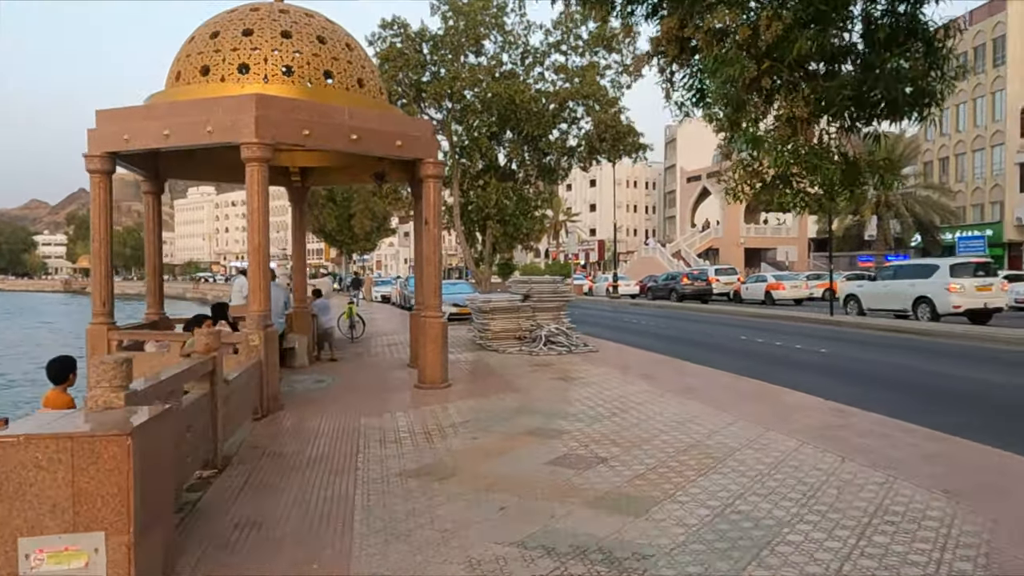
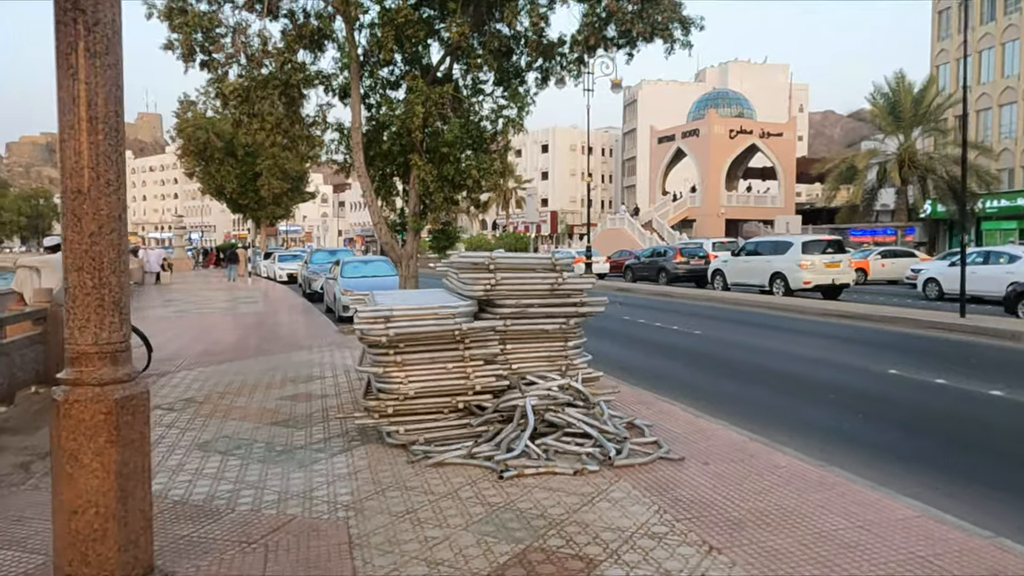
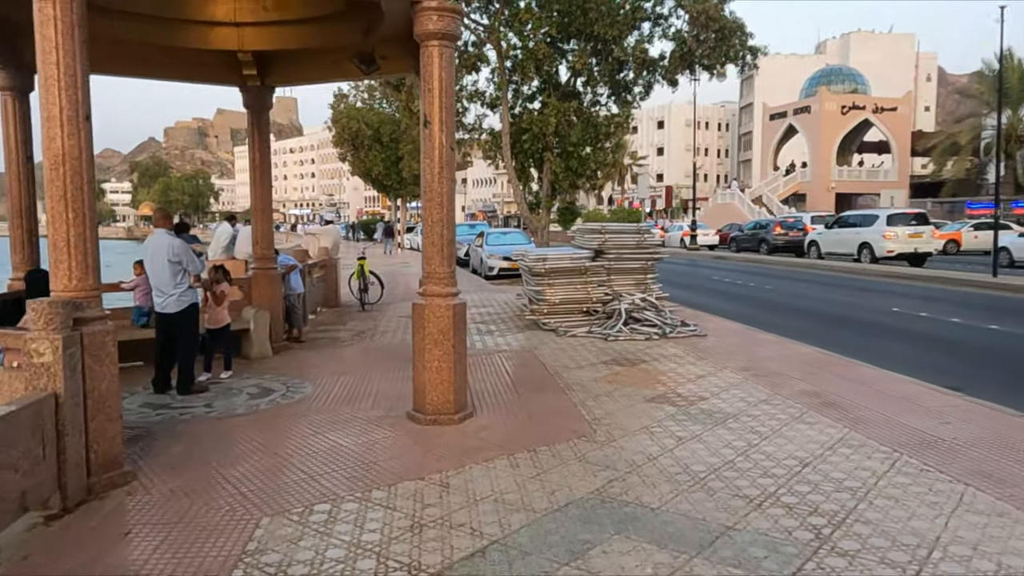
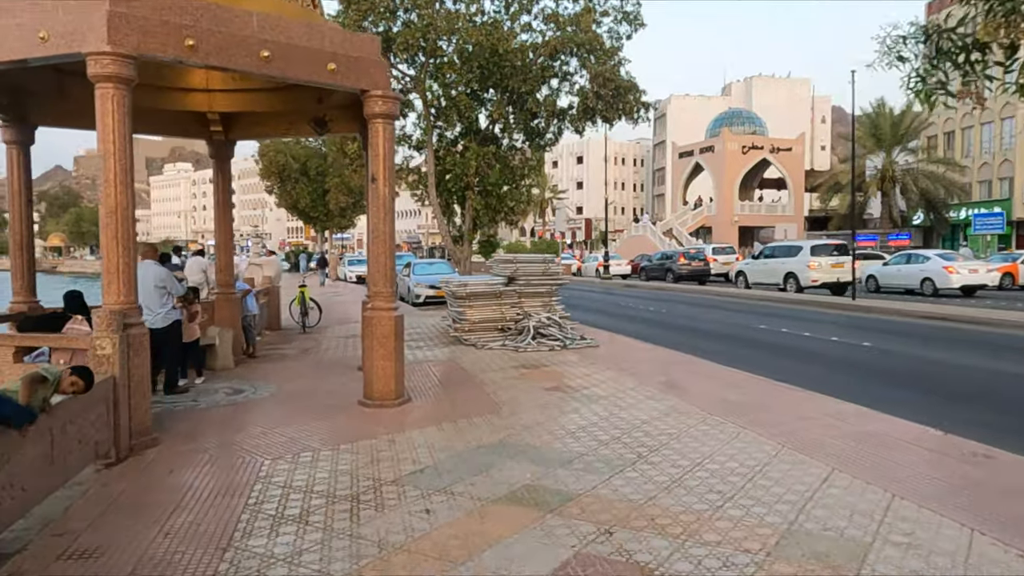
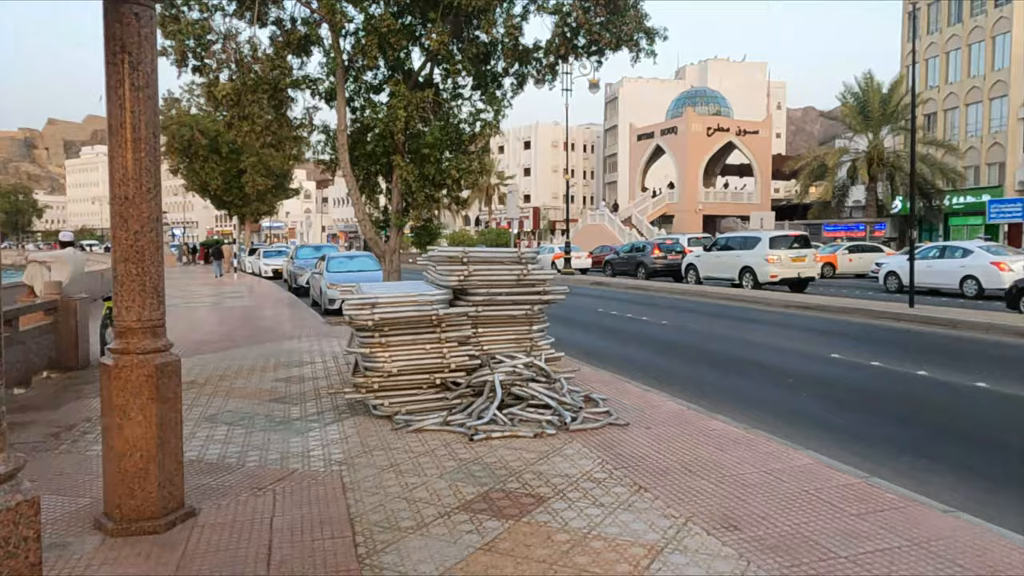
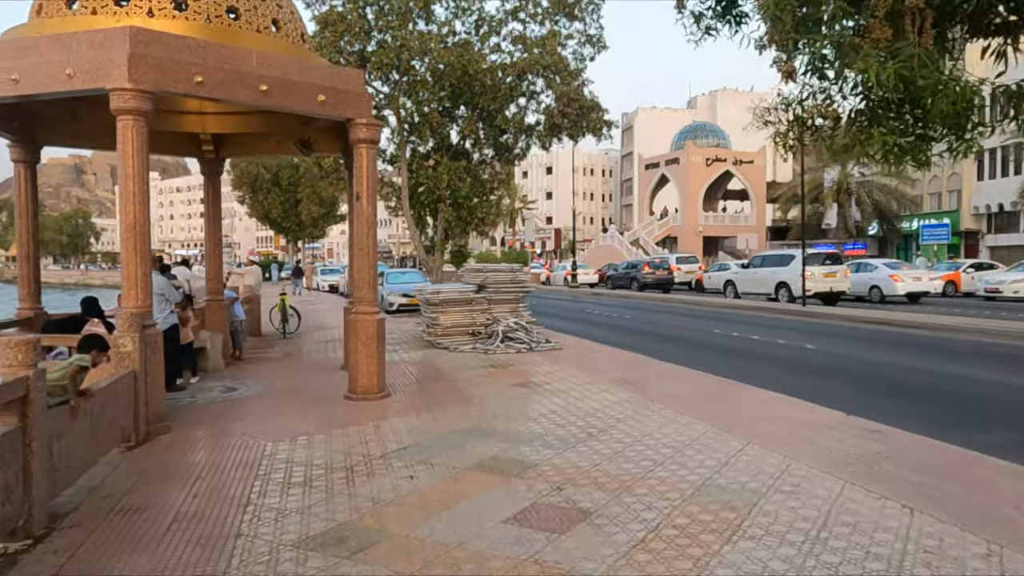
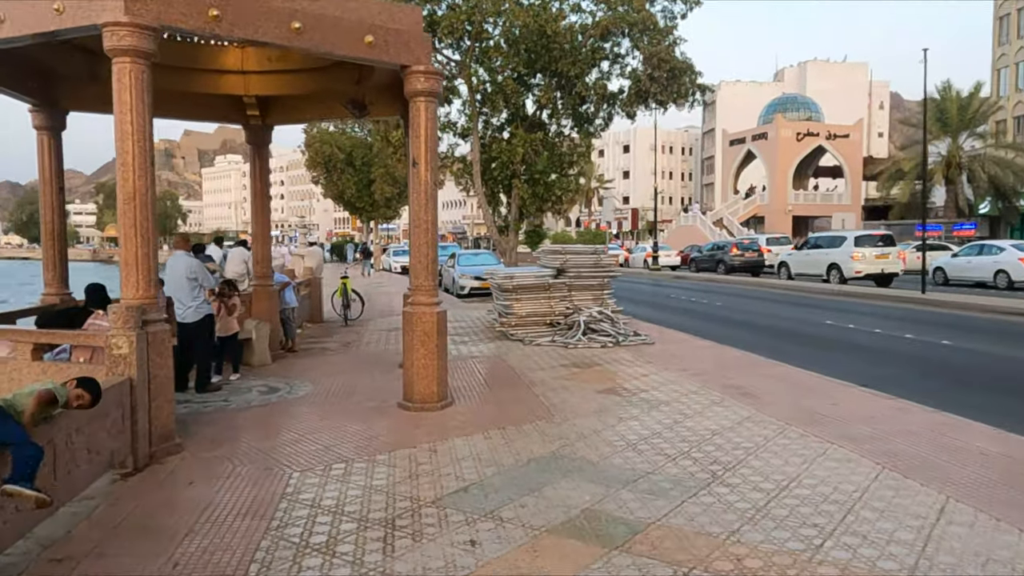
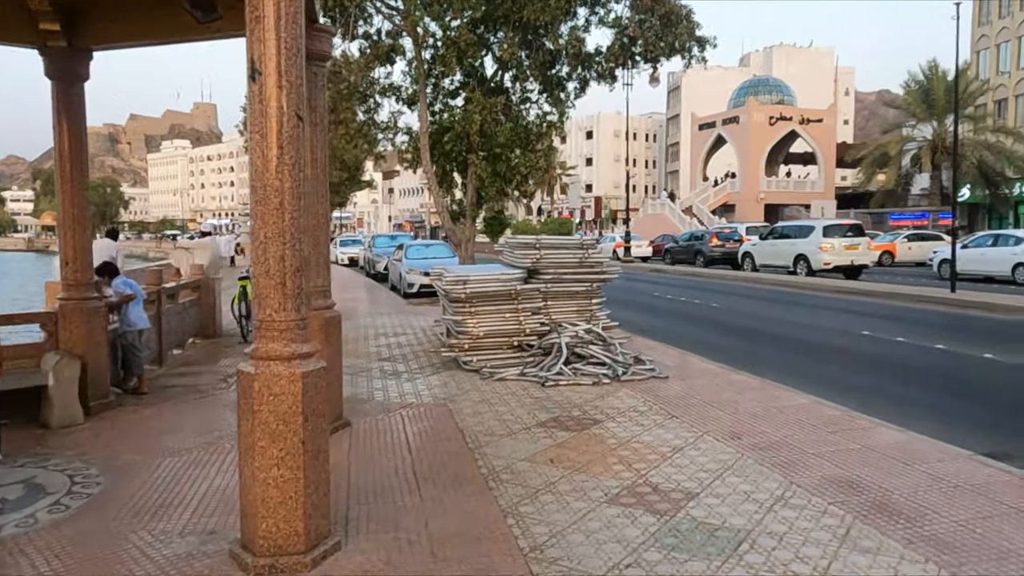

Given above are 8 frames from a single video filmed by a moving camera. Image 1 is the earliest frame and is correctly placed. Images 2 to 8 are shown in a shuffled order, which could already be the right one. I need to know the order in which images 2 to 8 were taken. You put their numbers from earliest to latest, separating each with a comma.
6, 4, 7, 3, 8, 5, 2
